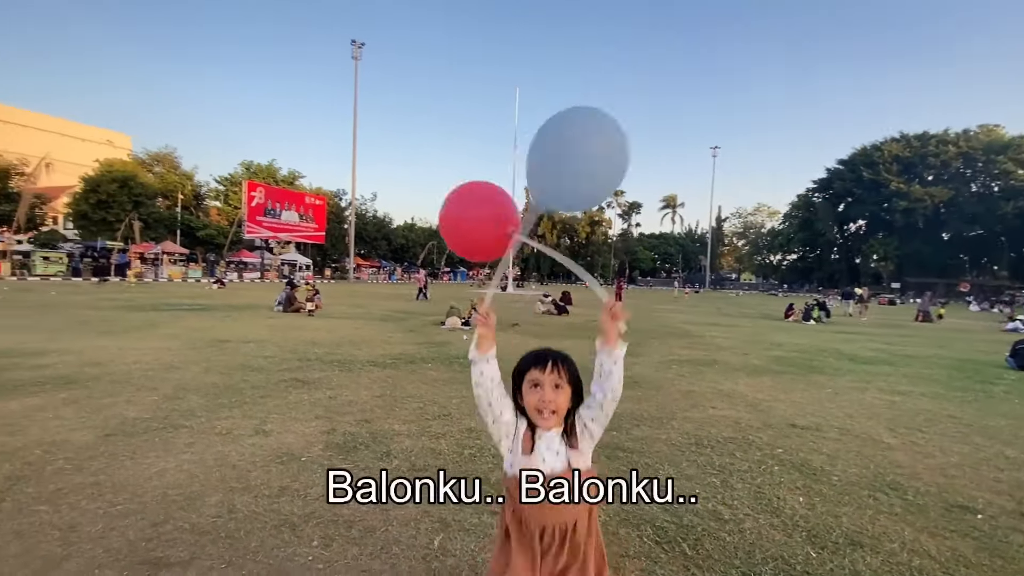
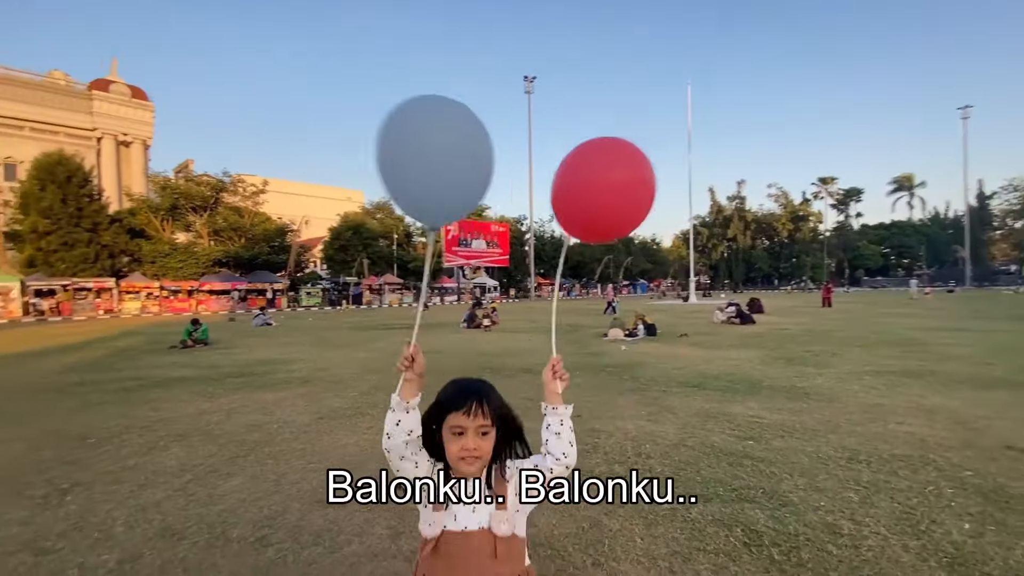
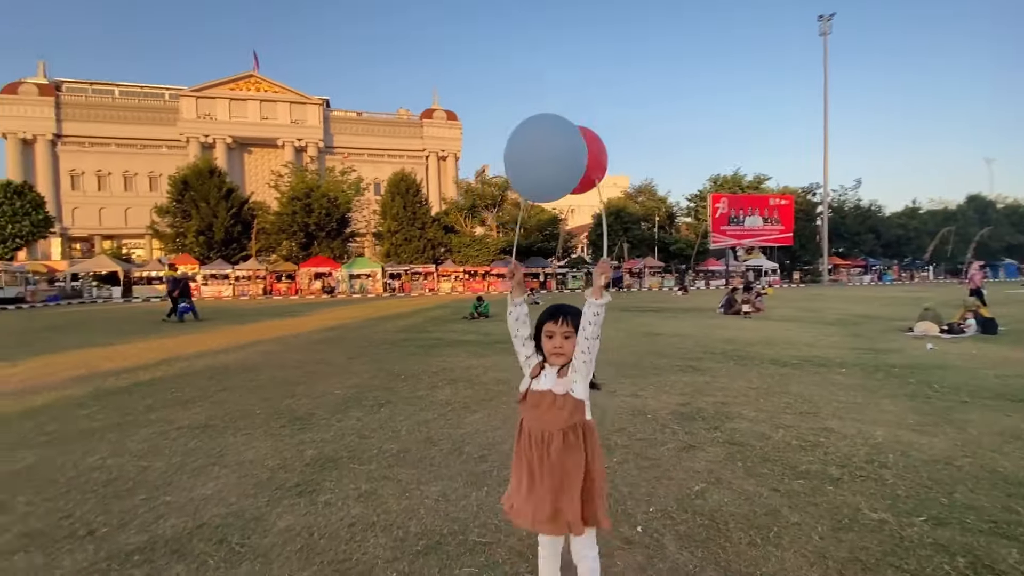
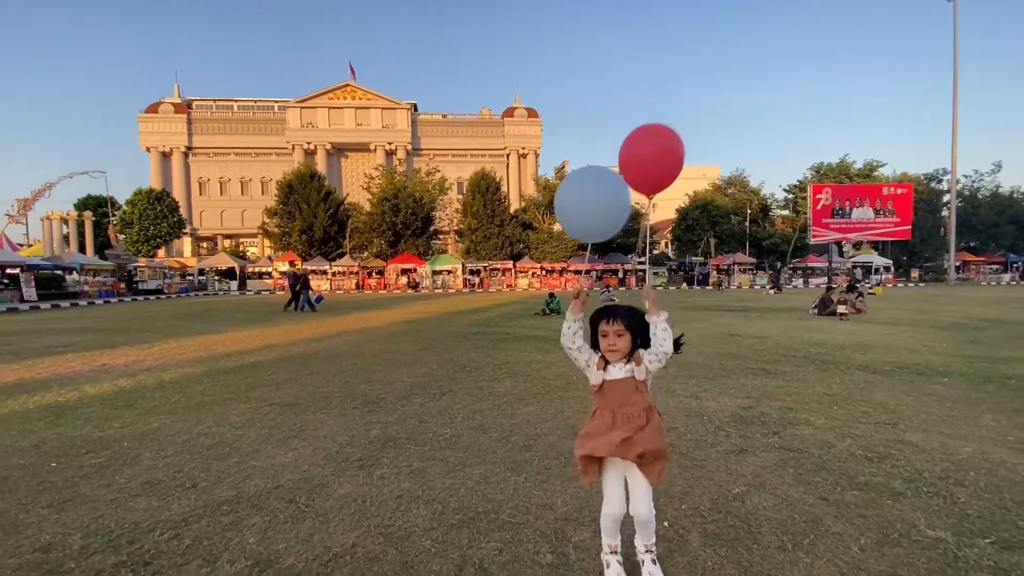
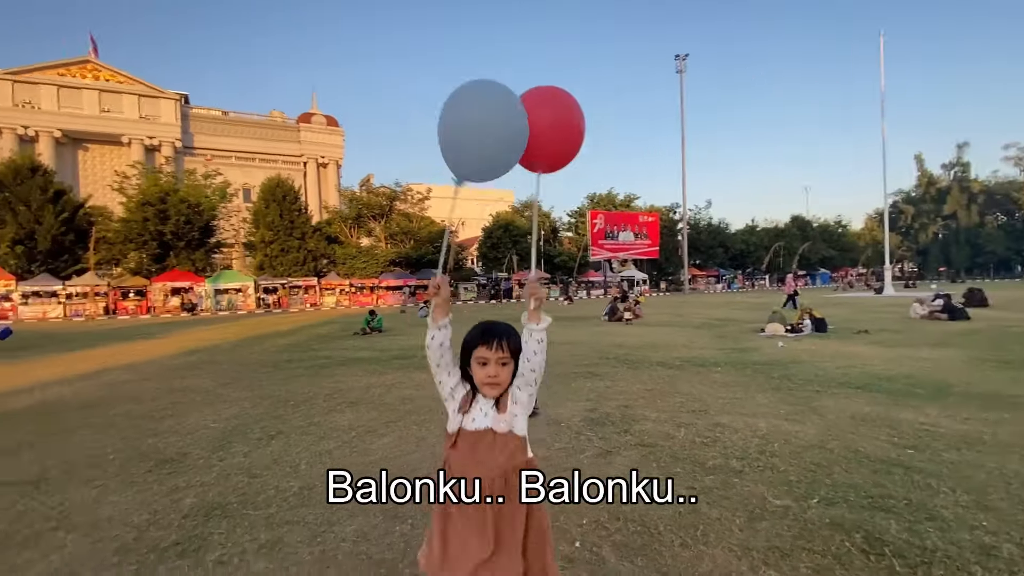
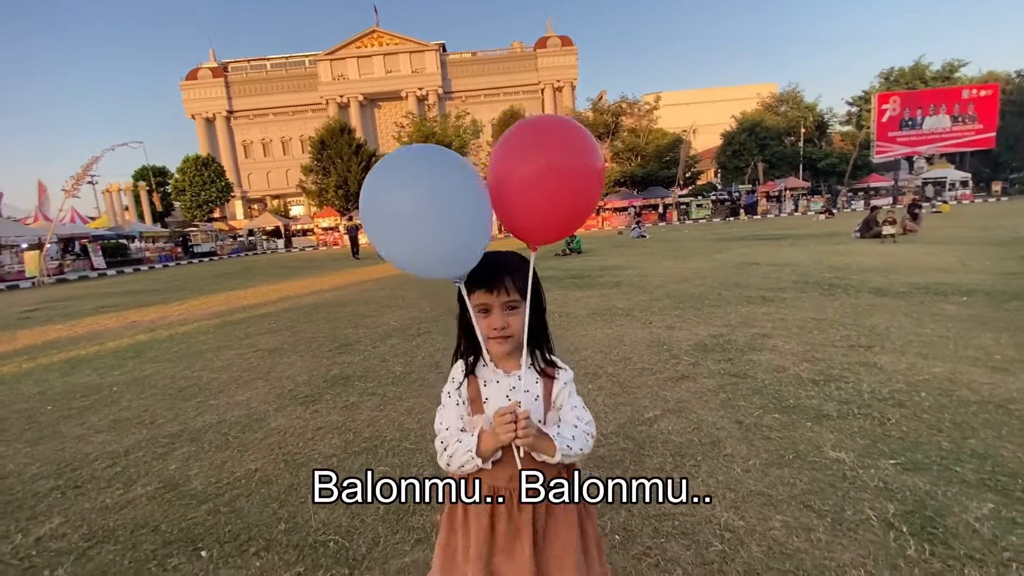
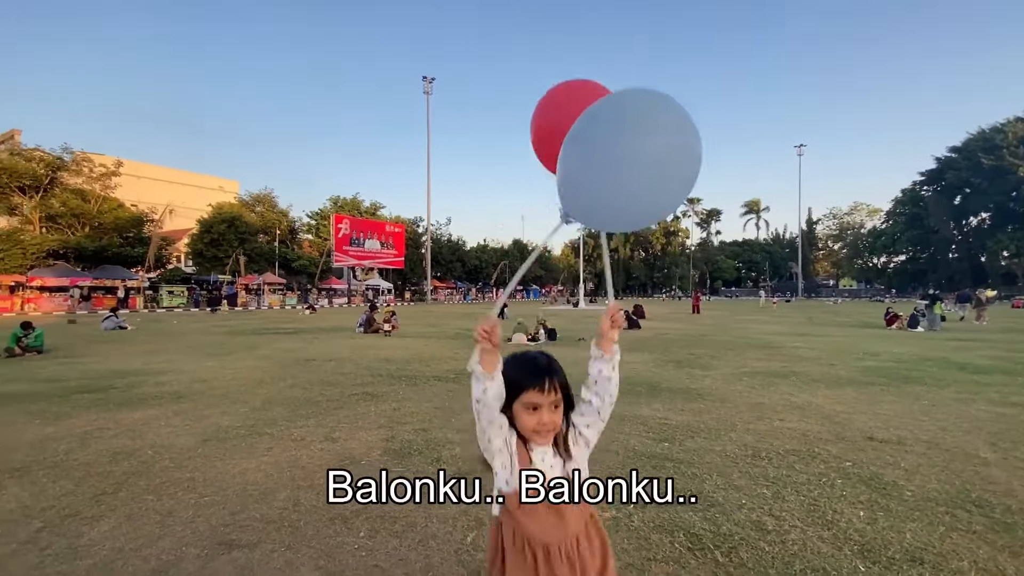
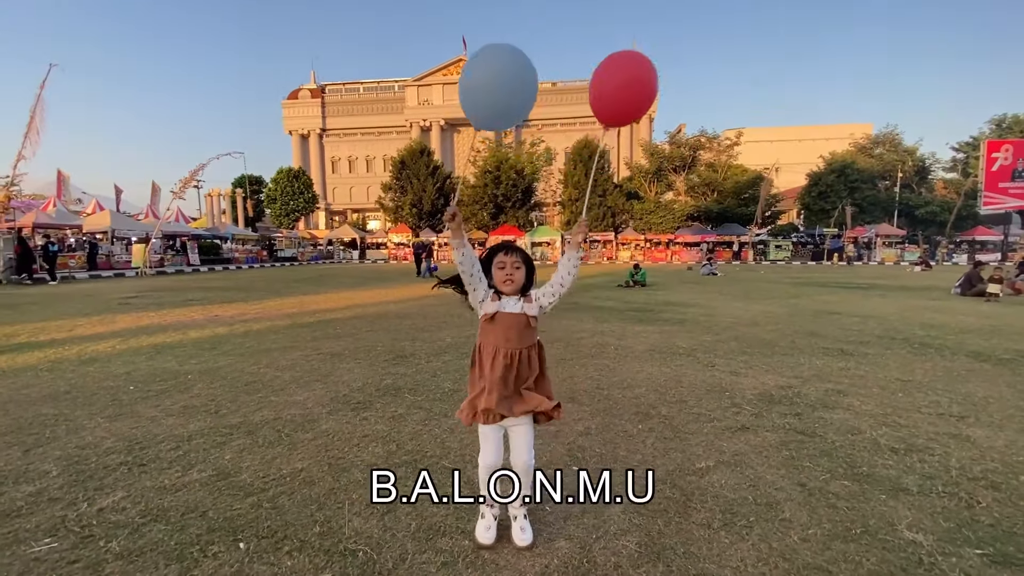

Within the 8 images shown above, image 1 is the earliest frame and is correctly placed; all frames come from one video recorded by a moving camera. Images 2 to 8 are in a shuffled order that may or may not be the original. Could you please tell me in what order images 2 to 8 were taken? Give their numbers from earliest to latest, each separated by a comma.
7, 2, 5, 3, 4, 8, 6
